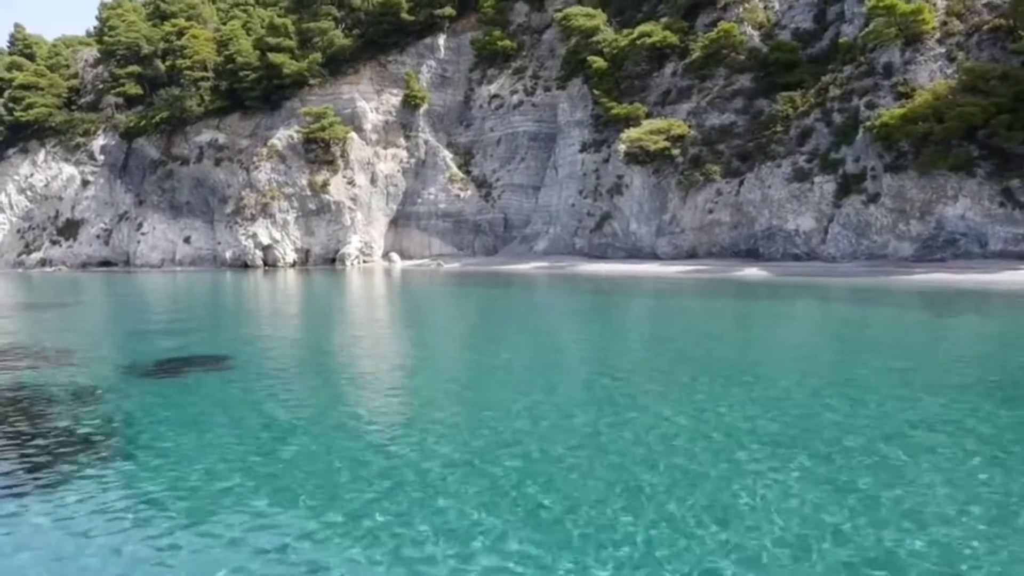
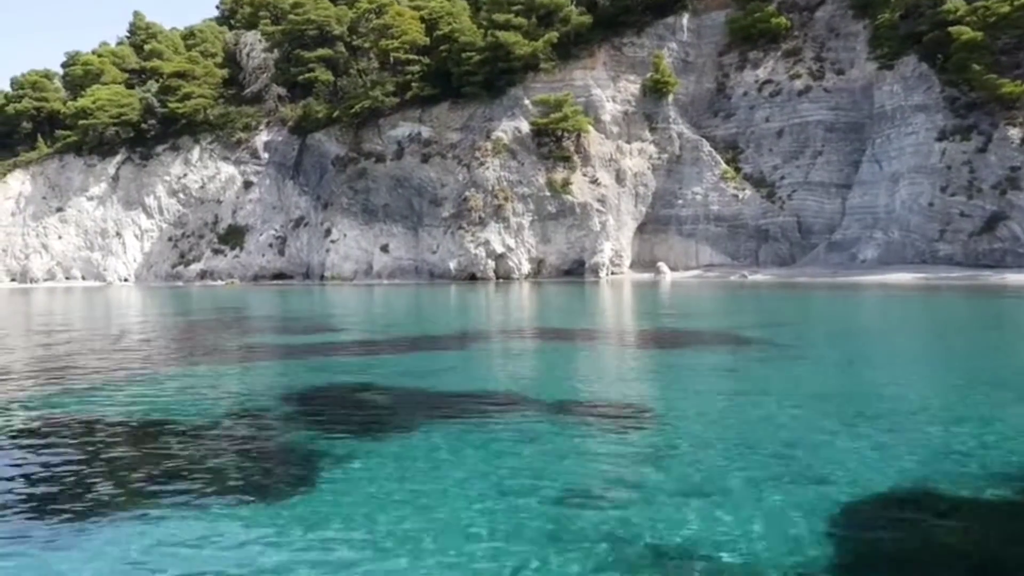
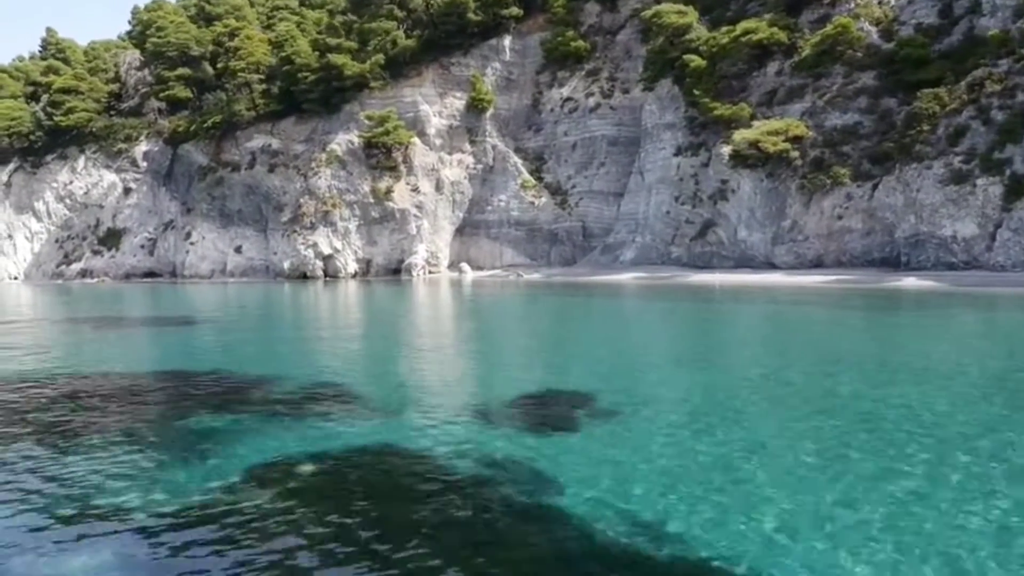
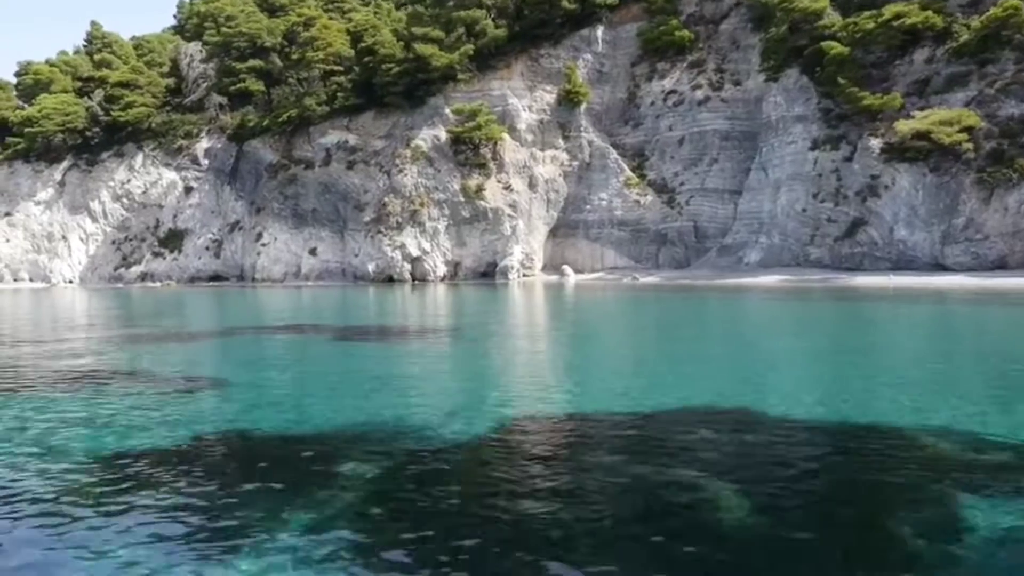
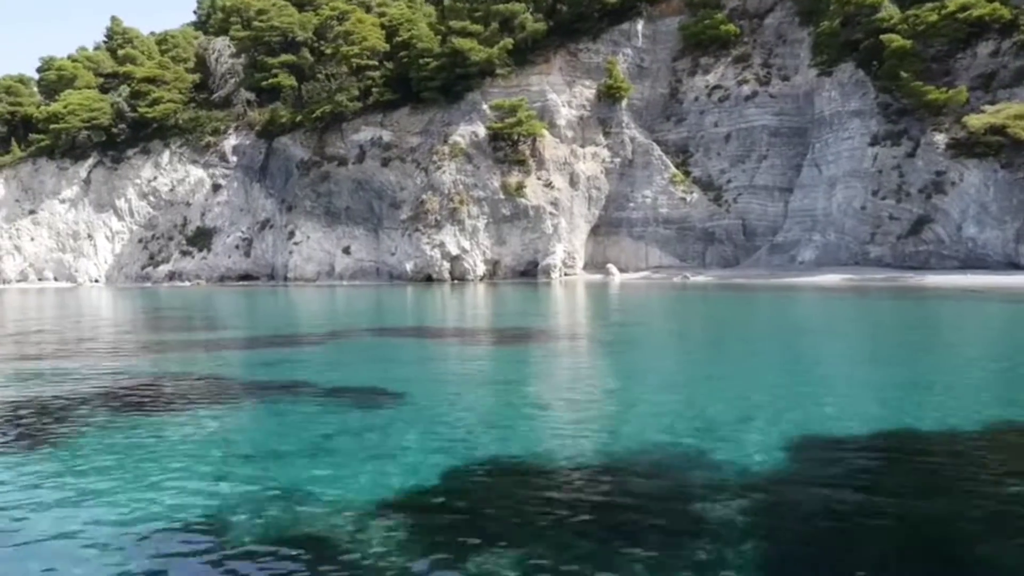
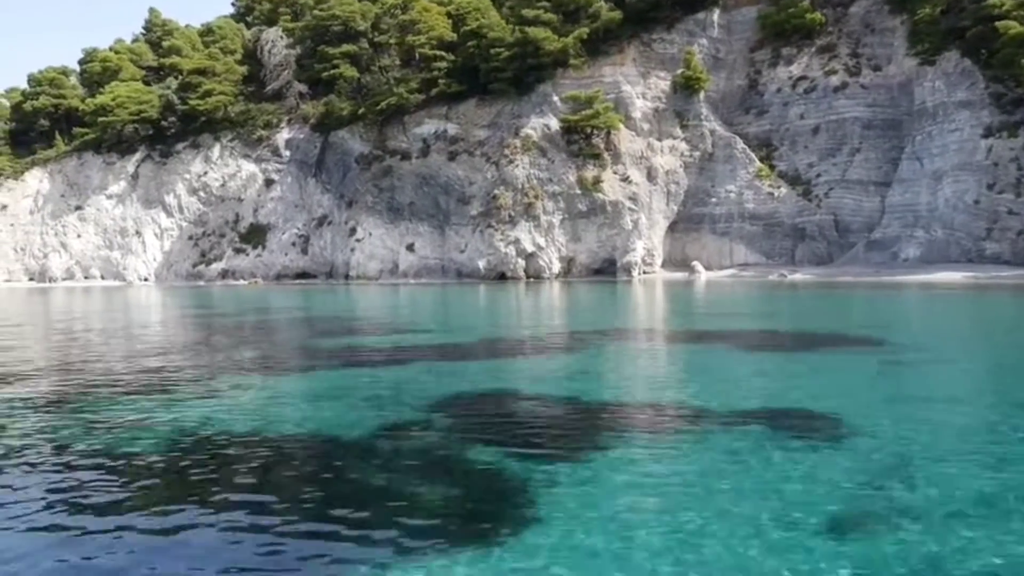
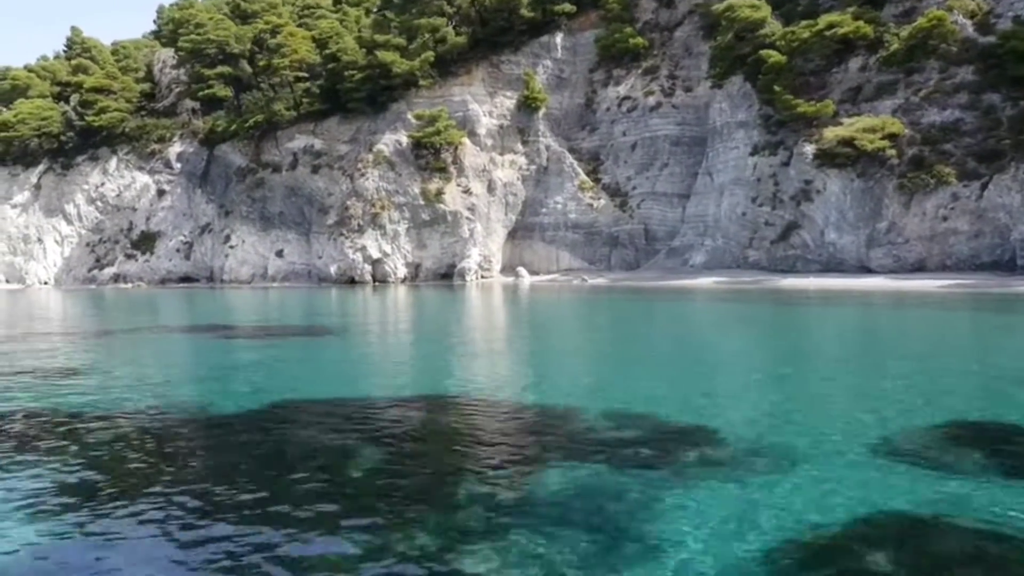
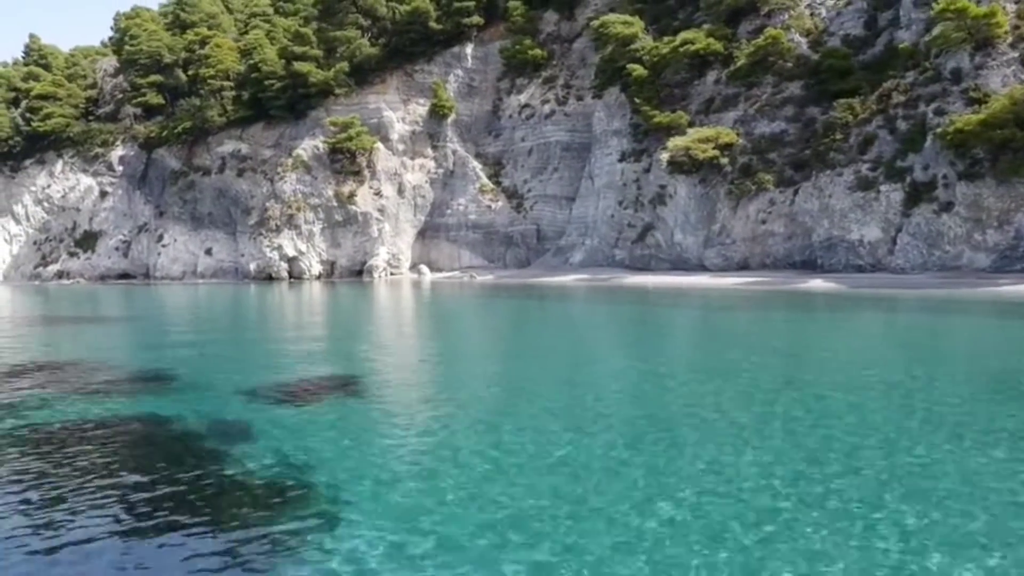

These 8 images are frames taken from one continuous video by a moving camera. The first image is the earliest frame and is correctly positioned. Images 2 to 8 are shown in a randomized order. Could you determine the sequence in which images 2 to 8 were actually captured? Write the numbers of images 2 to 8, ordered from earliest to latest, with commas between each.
8, 3, 7, 4, 5, 2, 6
